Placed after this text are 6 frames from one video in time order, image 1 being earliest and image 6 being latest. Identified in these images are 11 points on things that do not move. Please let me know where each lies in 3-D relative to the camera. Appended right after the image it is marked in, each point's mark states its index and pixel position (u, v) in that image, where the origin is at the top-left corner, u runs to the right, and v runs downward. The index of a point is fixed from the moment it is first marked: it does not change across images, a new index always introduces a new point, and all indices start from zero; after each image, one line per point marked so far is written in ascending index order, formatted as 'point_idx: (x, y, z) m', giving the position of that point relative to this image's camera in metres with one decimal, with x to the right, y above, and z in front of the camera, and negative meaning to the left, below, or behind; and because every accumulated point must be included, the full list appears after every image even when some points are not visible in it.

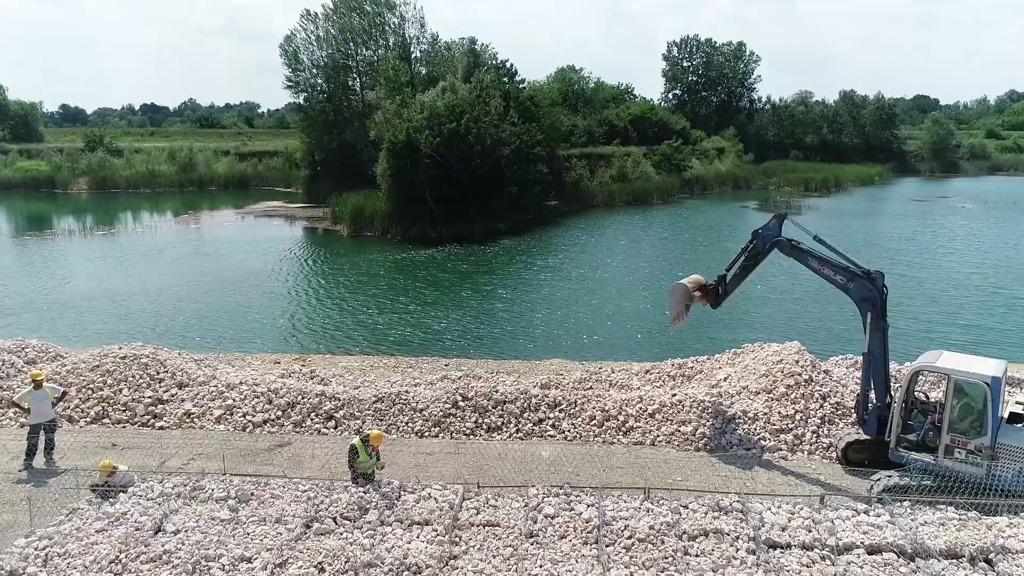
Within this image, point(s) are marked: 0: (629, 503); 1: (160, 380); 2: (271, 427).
0: (+1.3, -2.4, +8.1) m
1: (-6.4, -1.7, +12.9) m
2: (-3.9, -2.3, +11.8) m
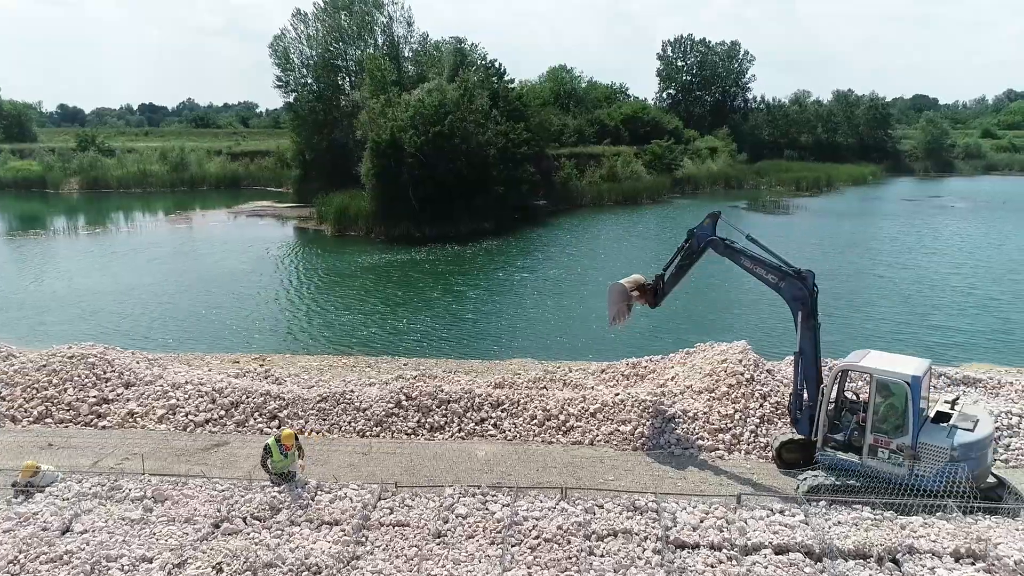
0: (+0.3, -2.4, +8.0) m
1: (-7.3, -1.6, +12.9) m
2: (-4.9, -2.3, +11.7) m
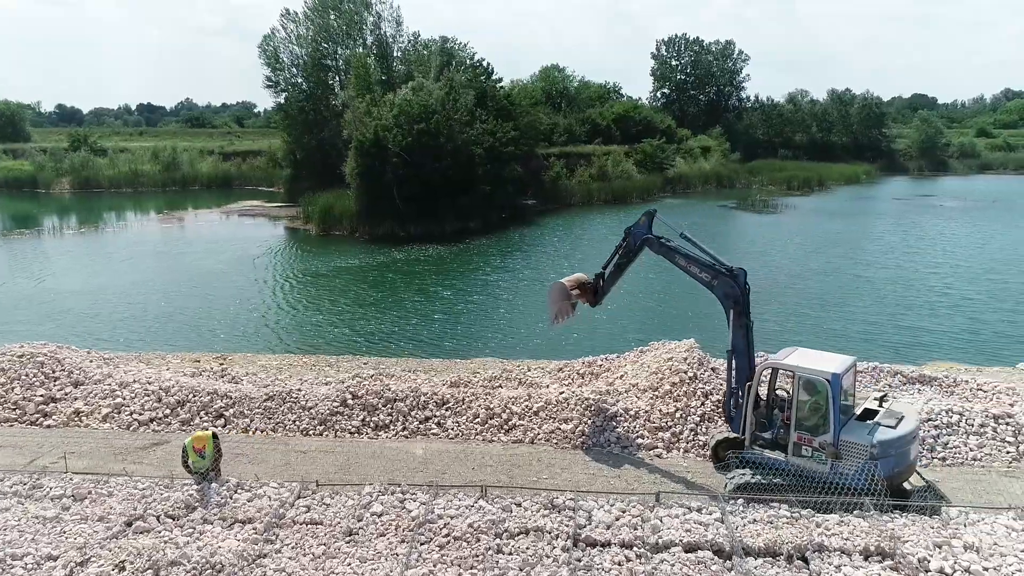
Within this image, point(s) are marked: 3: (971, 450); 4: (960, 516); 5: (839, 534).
0: (-0.6, -2.4, +8.0) m
1: (-8.2, -1.6, +12.9) m
2: (-5.8, -2.2, +11.7) m
3: (+6.6, -2.4, +10.4) m
4: (+4.9, -2.5, +7.8) m
5: (+3.4, -2.5, +7.5) m
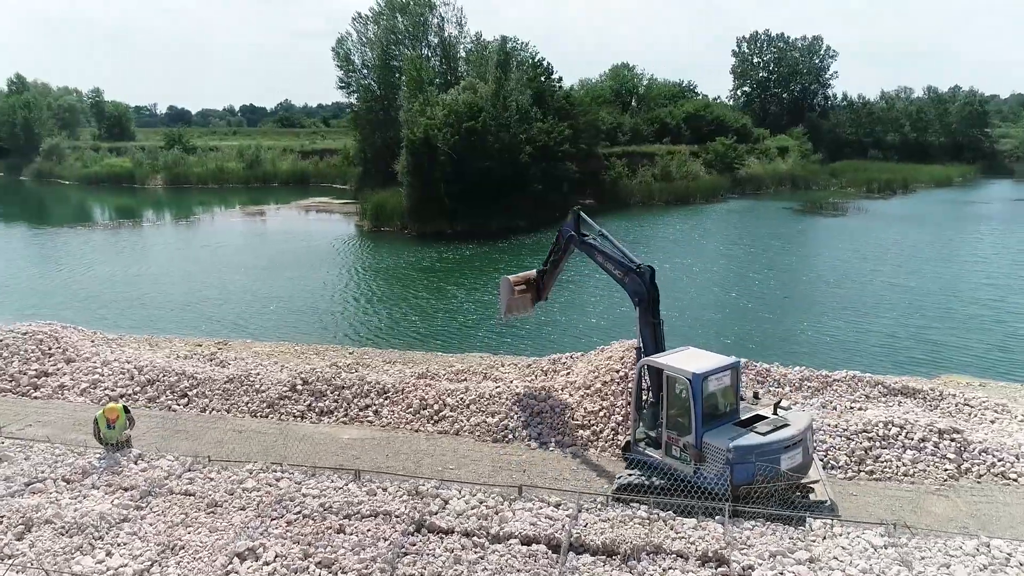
0: (-2.1, -2.3, +8.3) m
1: (-9.1, -1.3, +14.1) m
2: (-6.8, -2.0, +12.6) m
3: (+5.4, -2.4, +9.8) m
4: (+3.3, -2.5, +7.5) m
5: (+1.8, -2.5, +7.3) m
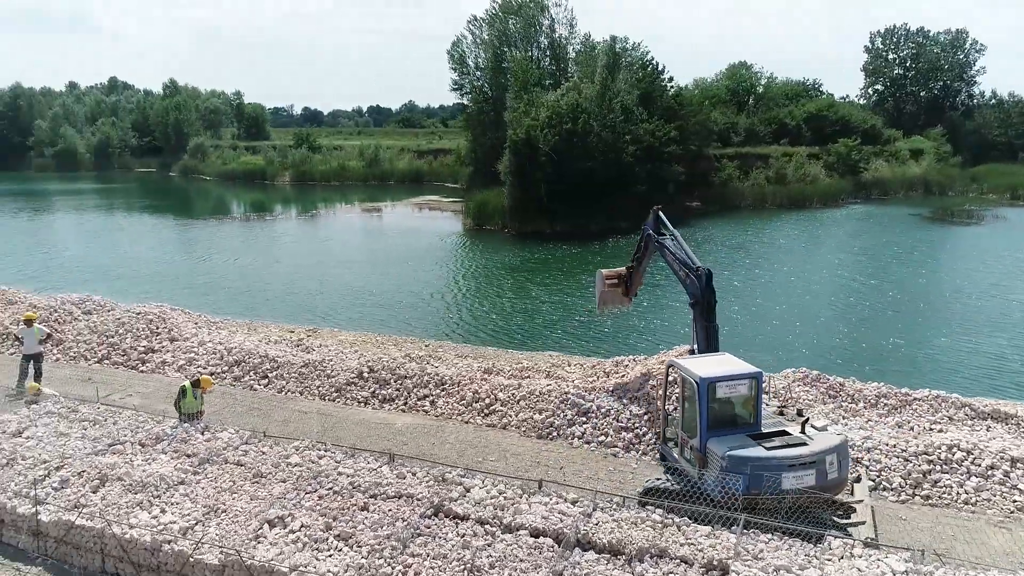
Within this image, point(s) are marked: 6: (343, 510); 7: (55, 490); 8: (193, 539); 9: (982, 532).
0: (-1.8, -2.2, +8.9) m
1: (-7.7, -1.0, +15.7) m
2: (-5.8, -1.7, +13.9) m
3: (+5.8, -2.6, +9.2) m
4: (+3.4, -2.6, +7.2) m
5: (+1.8, -2.6, +7.2) m
6: (-1.8, -2.4, +7.8) m
7: (-5.3, -2.3, +8.3) m
8: (-3.3, -2.6, +7.4) m
9: (+5.6, -2.9, +8.5) m
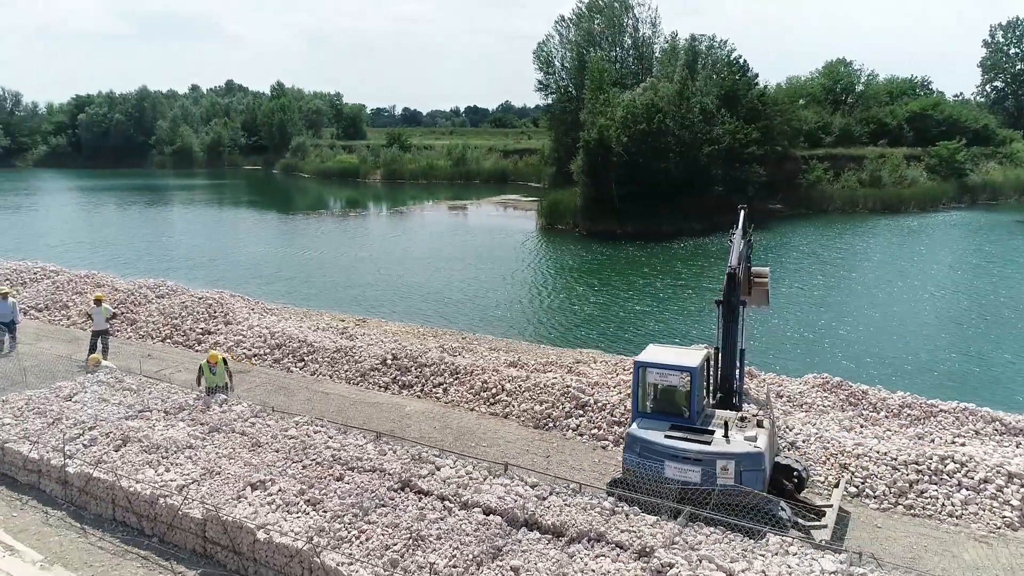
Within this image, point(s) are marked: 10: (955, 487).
0: (-2.1, -2.0, +9.6) m
1: (-7.1, -0.7, +17.1) m
2: (-5.4, -1.5, +15.0) m
3: (+5.4, -2.7, +8.9) m
4: (+2.8, -2.6, +7.3) m
5: (+1.3, -2.5, +7.5) m
6: (-2.3, -2.3, +8.6) m
7: (-5.6, -2.1, +9.5) m
8: (-3.8, -2.4, +8.3) m
9: (+5.2, -3.0, +8.3) m
10: (+5.7, -2.5, +9.1) m
